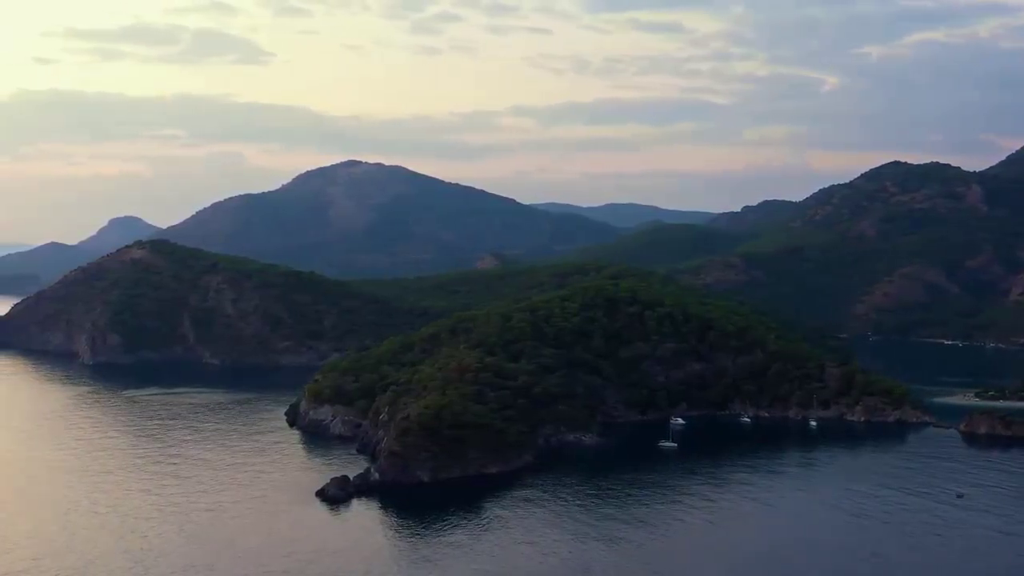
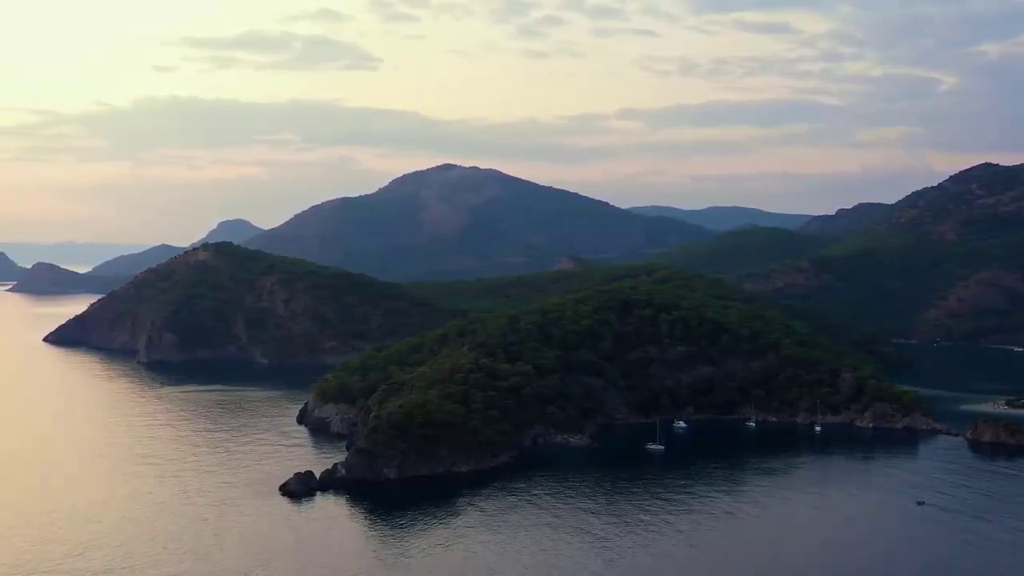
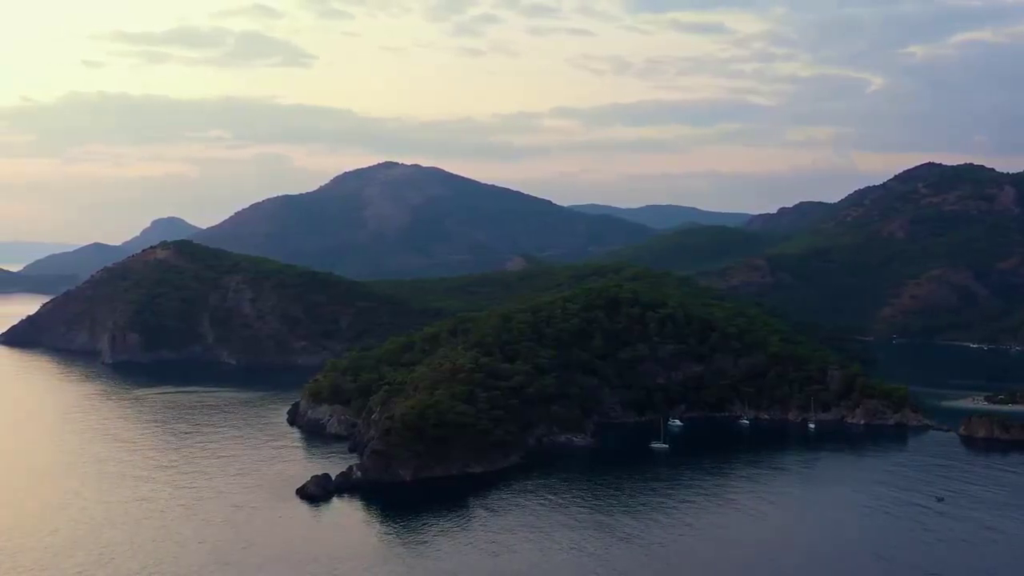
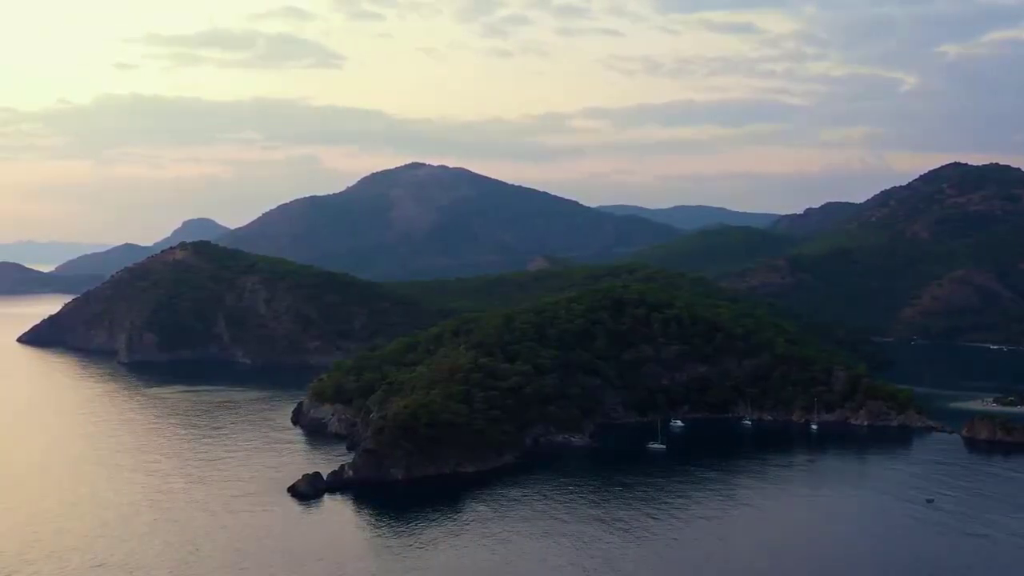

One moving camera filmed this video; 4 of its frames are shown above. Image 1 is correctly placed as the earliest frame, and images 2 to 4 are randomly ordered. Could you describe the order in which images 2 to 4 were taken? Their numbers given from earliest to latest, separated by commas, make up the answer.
3, 4, 2
